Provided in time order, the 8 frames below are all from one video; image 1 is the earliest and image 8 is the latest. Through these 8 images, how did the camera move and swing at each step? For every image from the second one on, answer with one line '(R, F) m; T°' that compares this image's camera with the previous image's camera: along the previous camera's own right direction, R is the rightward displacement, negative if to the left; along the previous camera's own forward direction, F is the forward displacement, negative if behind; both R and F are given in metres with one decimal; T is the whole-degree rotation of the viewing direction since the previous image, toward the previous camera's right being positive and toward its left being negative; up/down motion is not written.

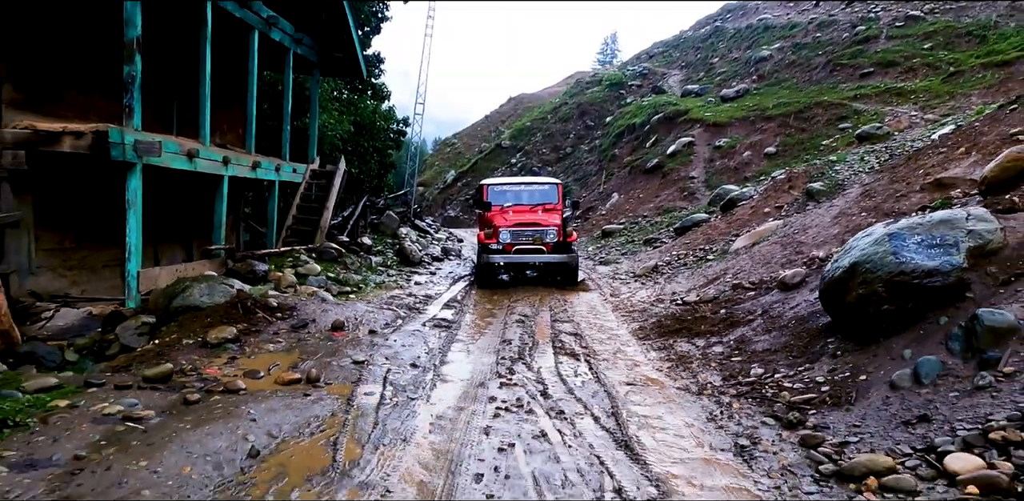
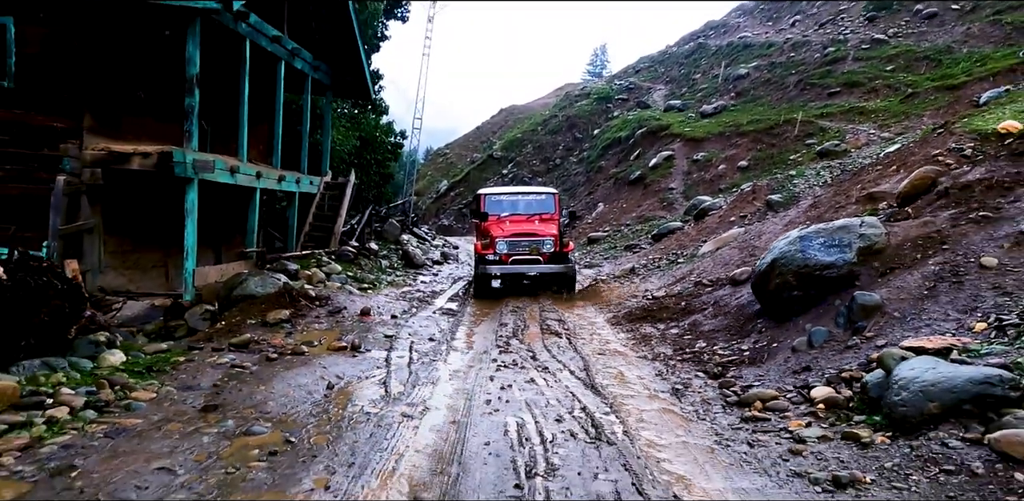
(-0.1, -1.7) m; +1°
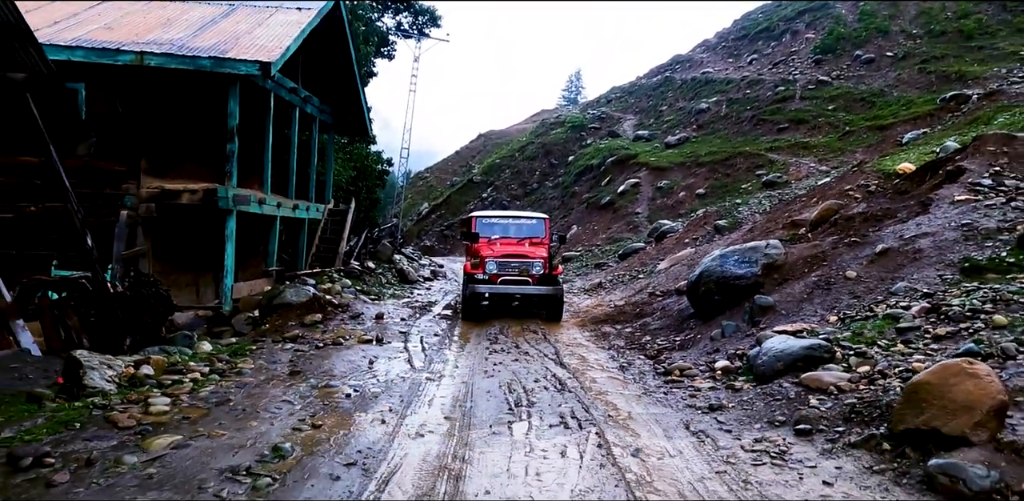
(-0.2, -2.3) m; +2°
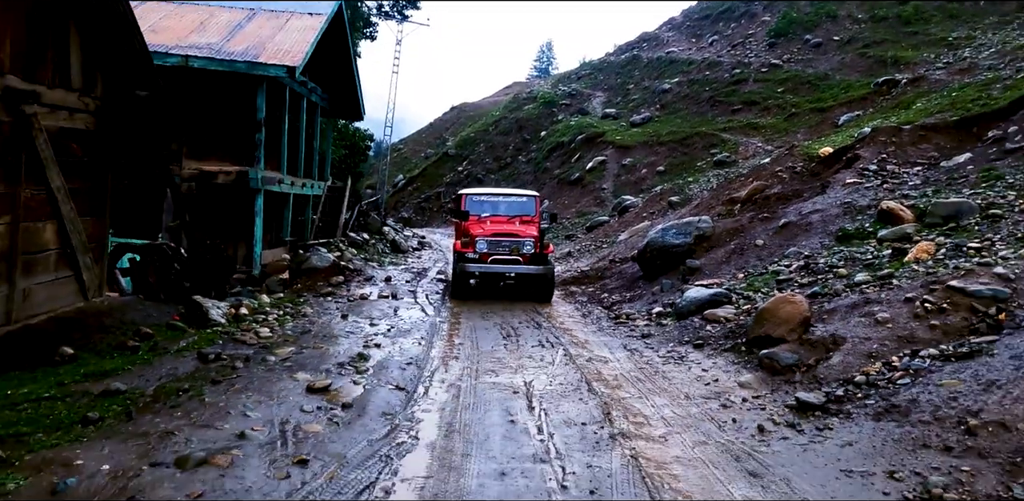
(-0.3, -2.6) m; +2°
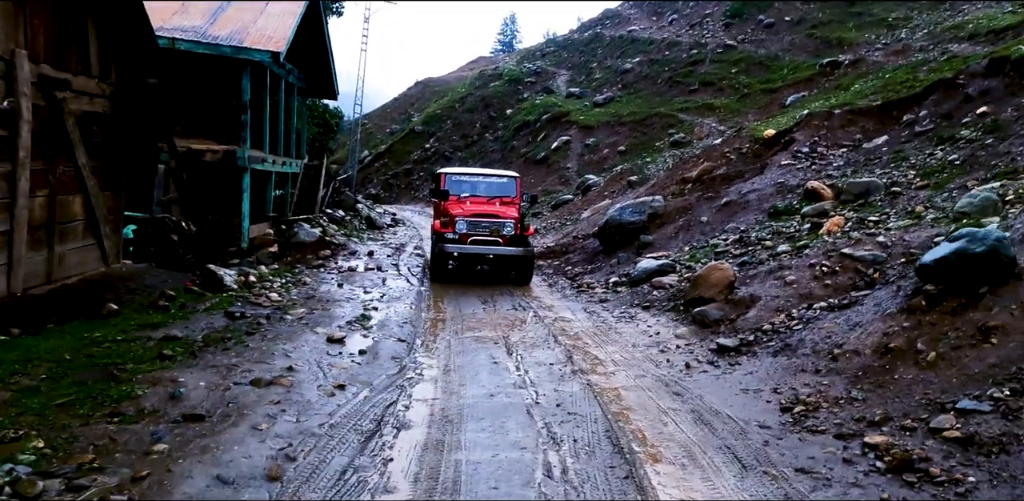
(-0.2, -1.4) m; +3°
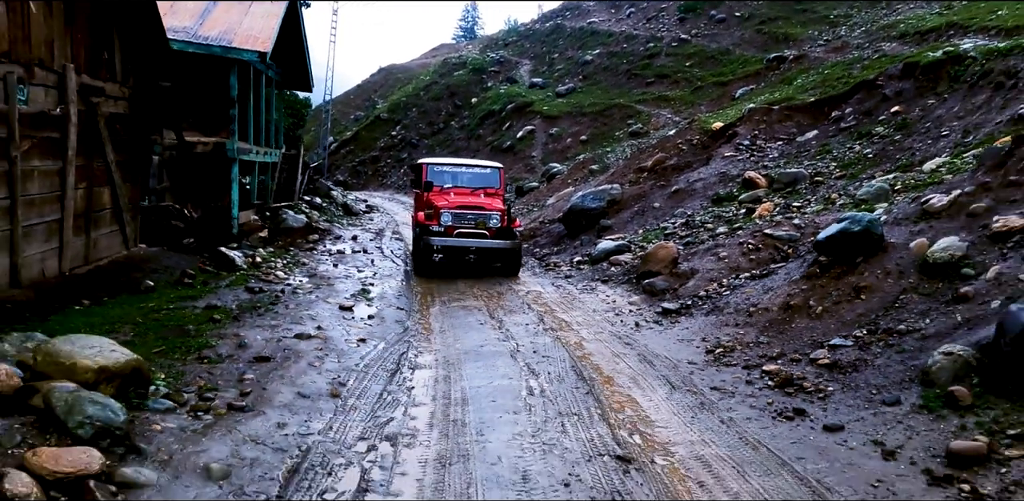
(-0.2, -1.5) m; +3°
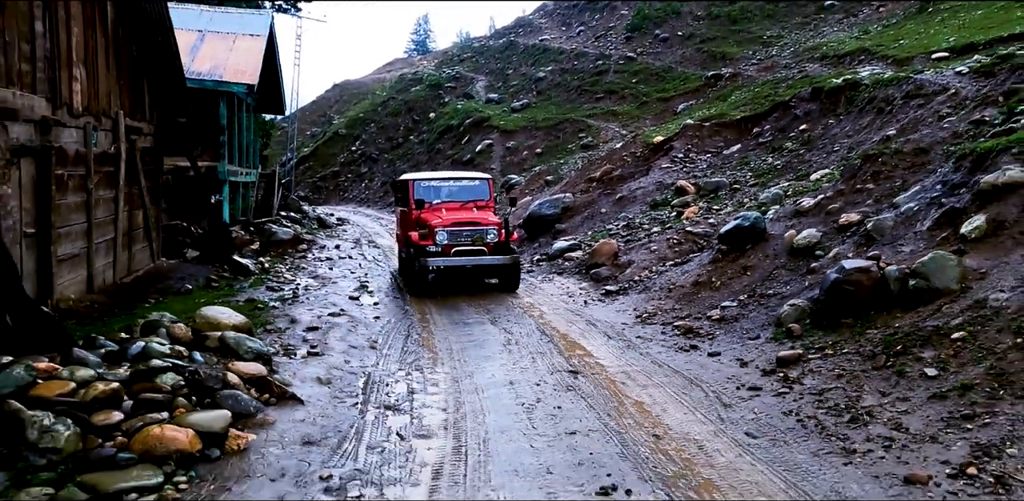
(-0.3, -2.3) m; +4°
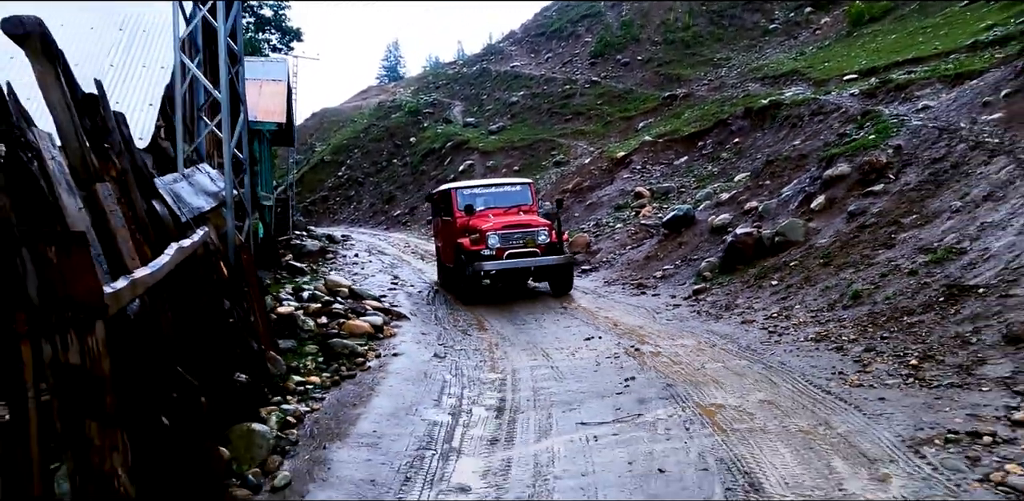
(-0.6, -3.6) m; +2°
